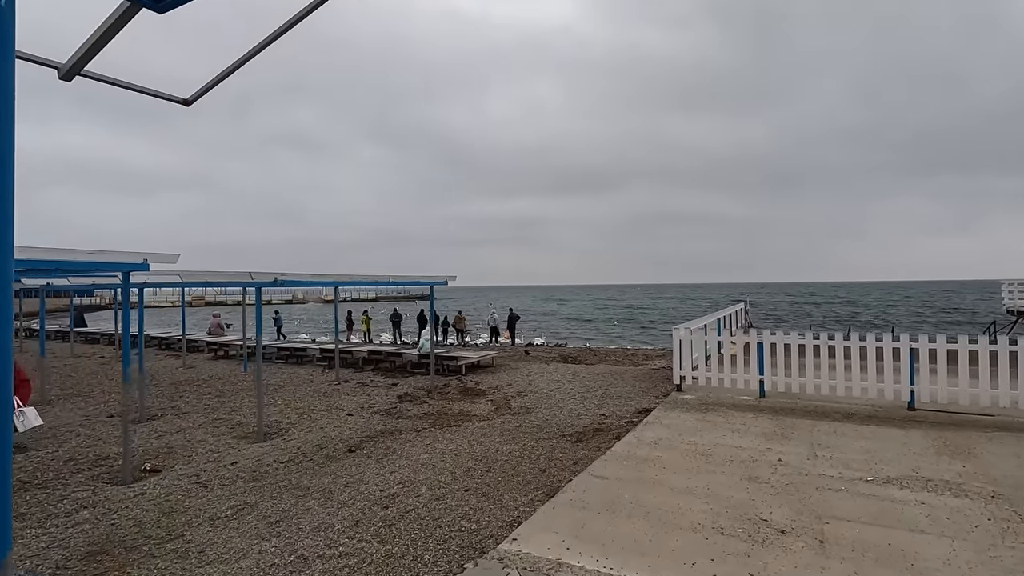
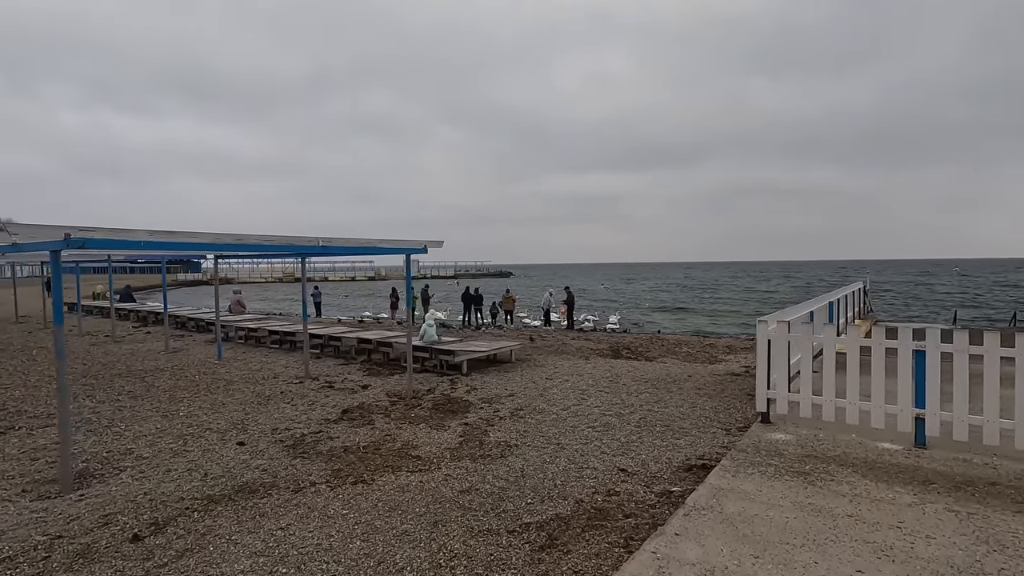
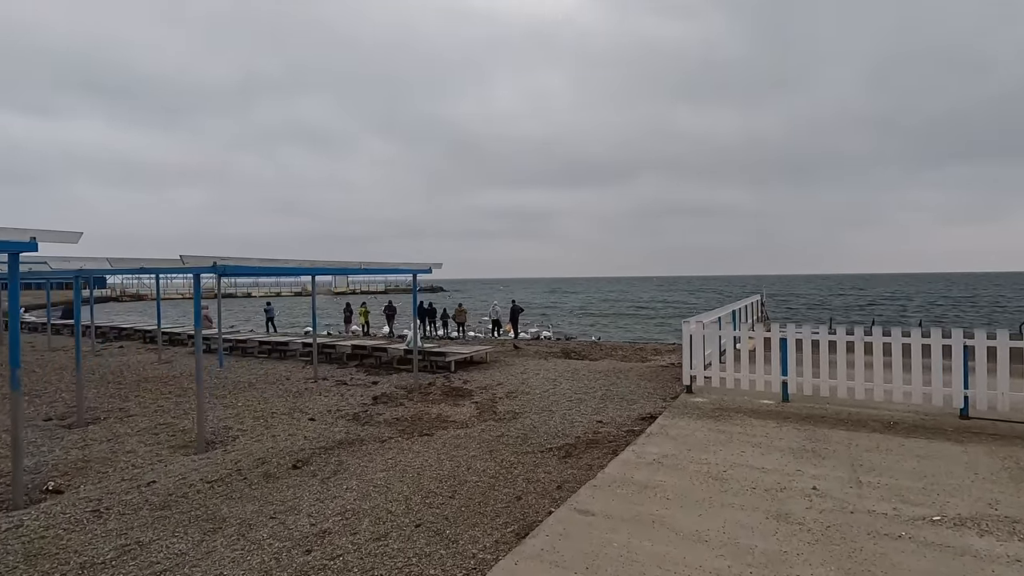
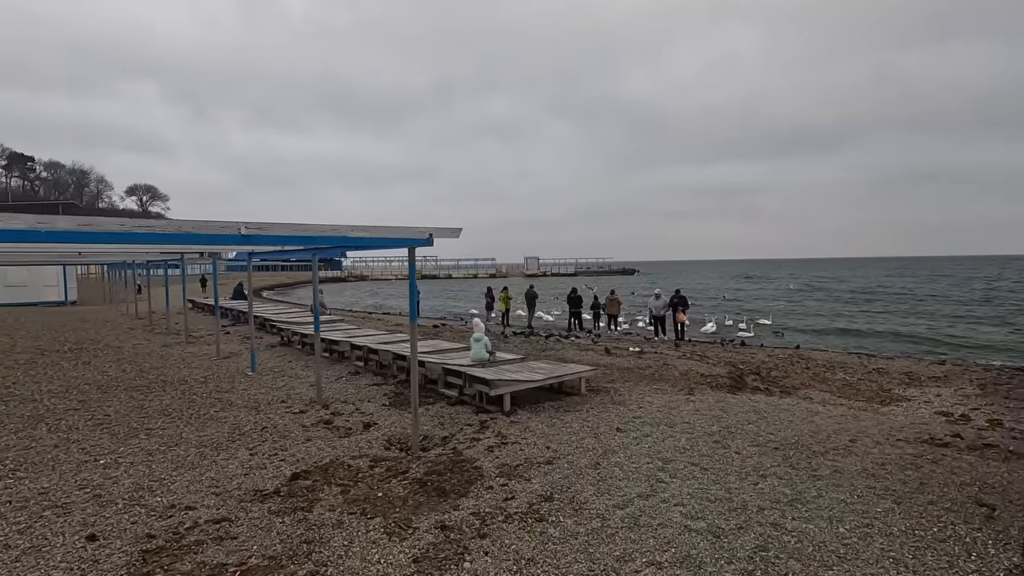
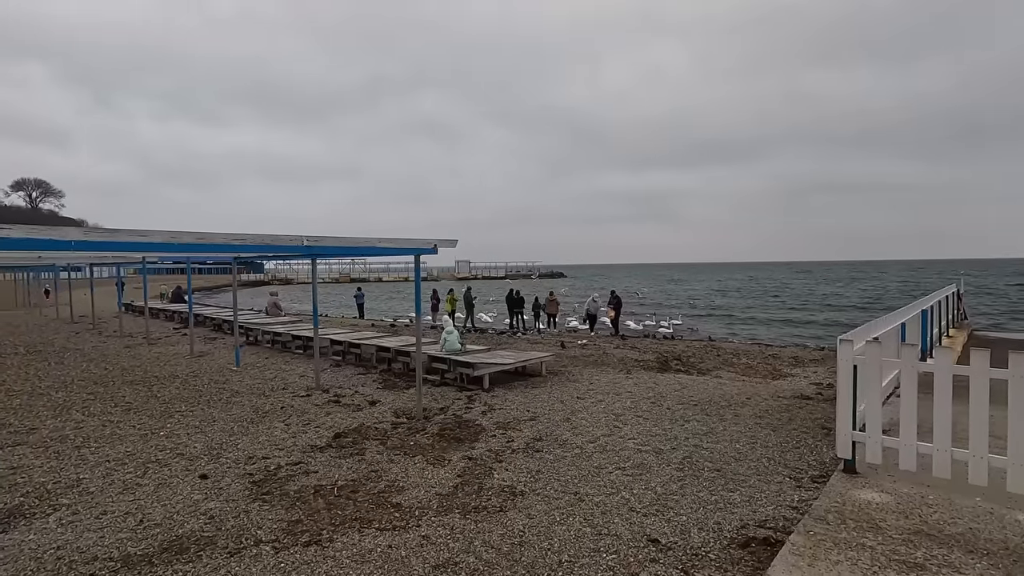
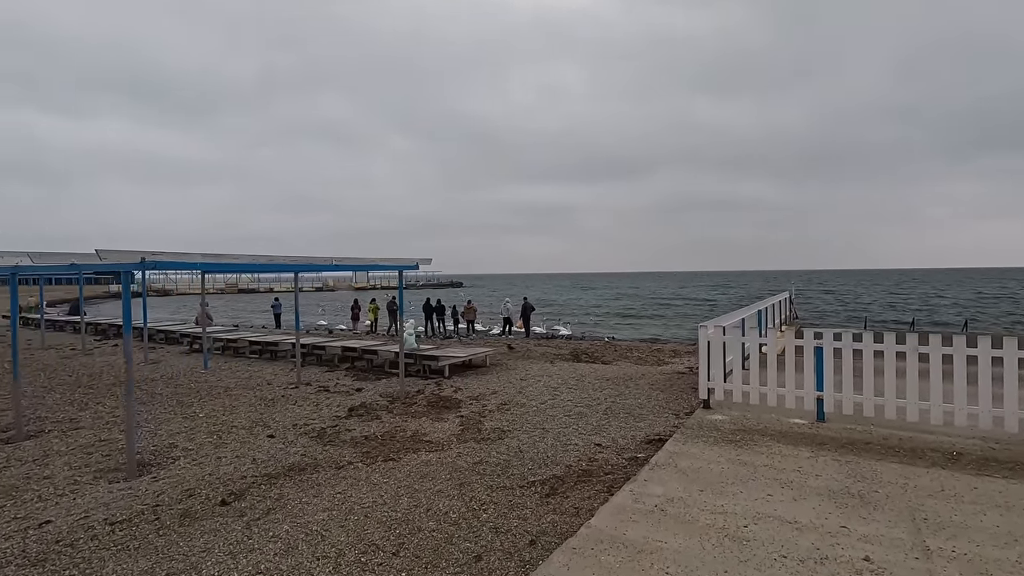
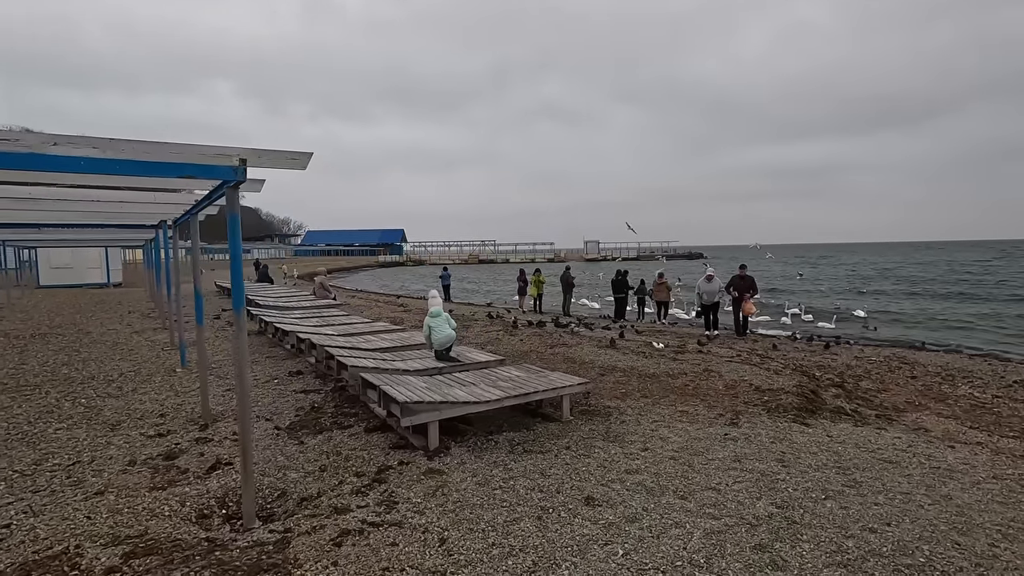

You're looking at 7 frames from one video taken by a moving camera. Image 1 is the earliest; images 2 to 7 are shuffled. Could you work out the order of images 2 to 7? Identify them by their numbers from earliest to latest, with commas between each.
3, 6, 2, 5, 4, 7
